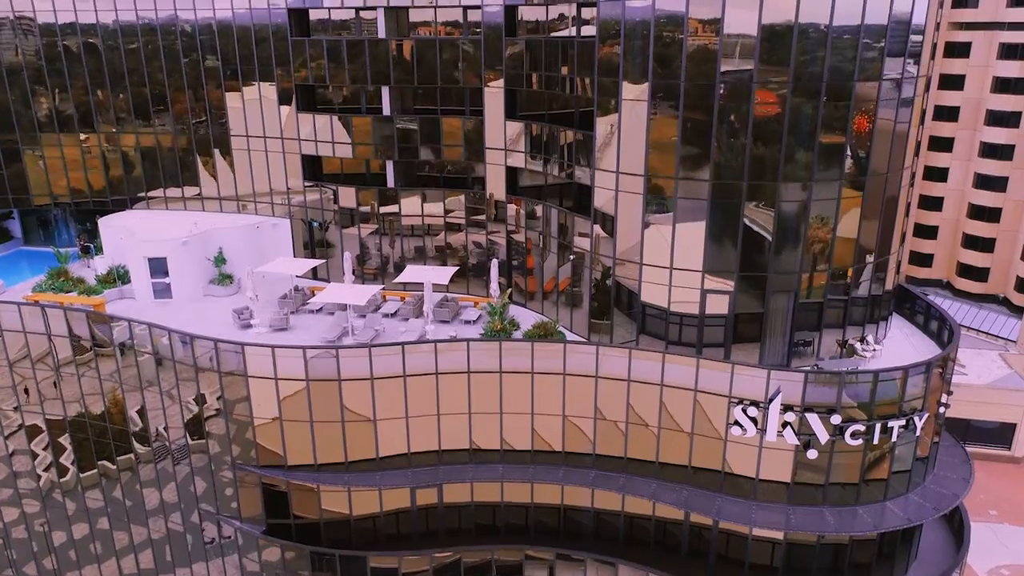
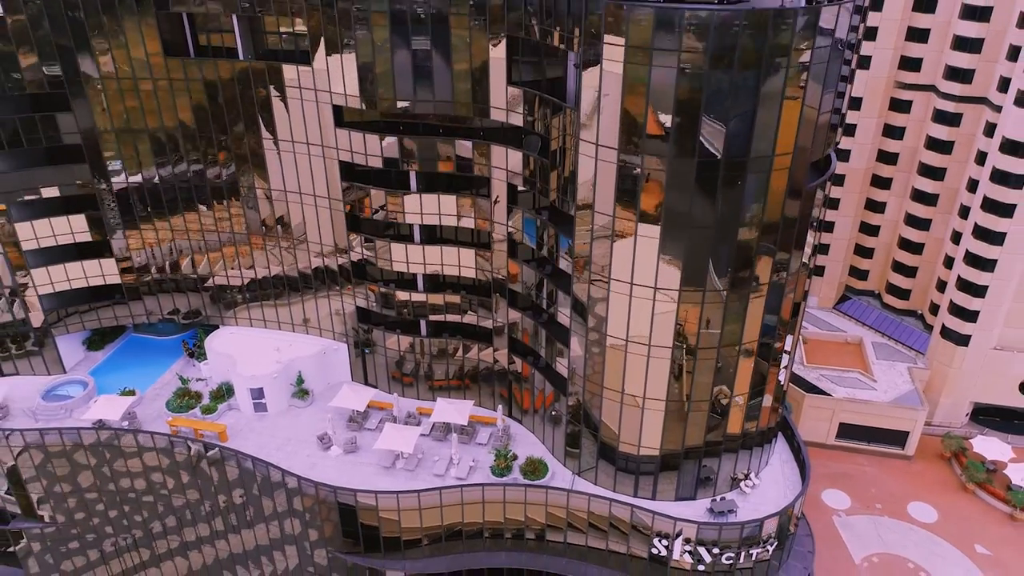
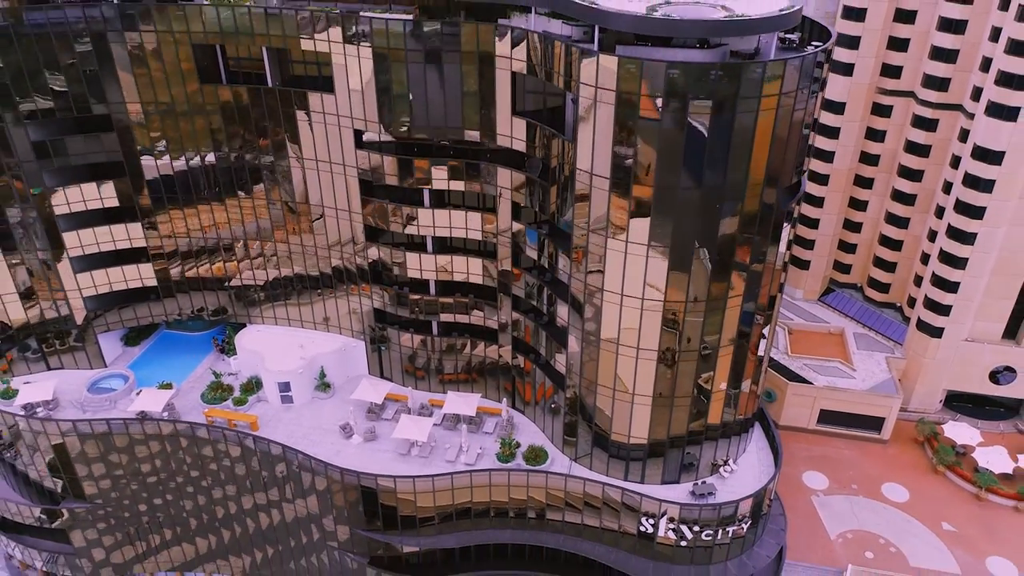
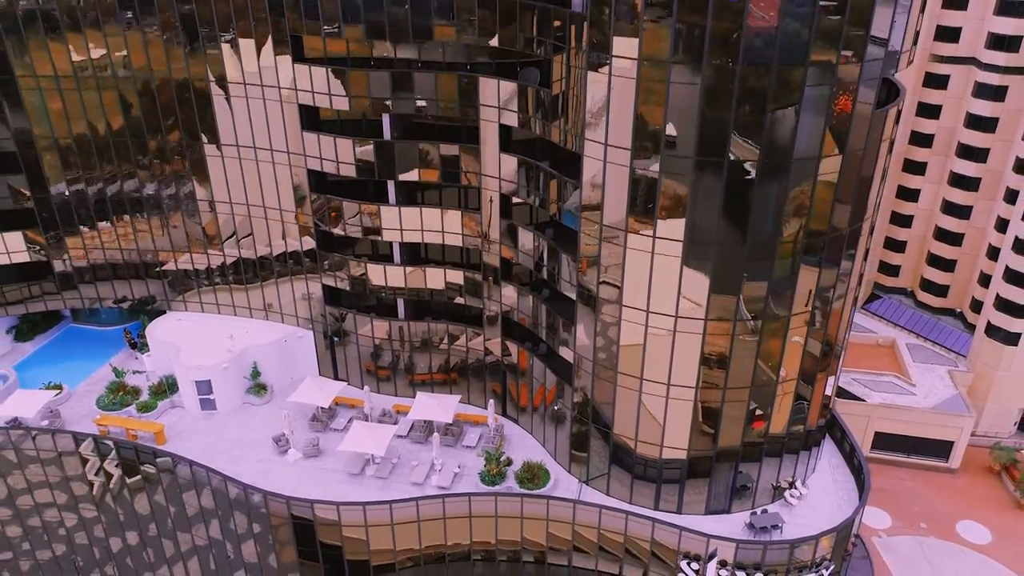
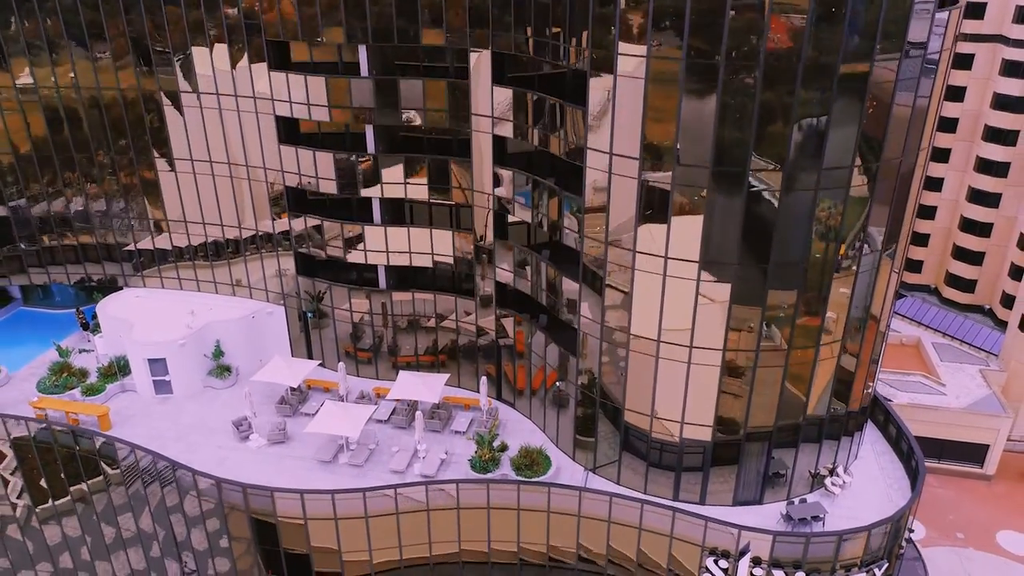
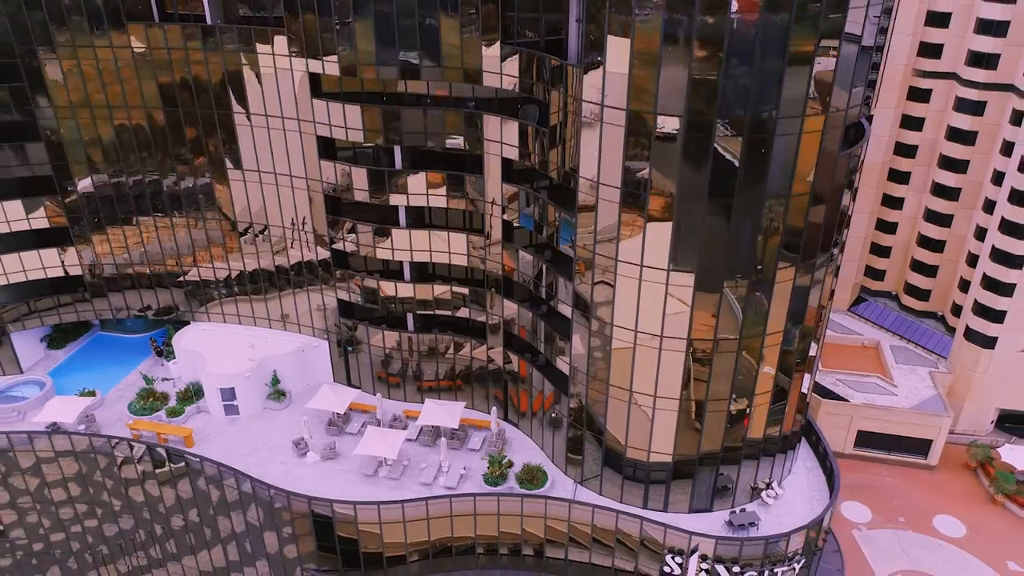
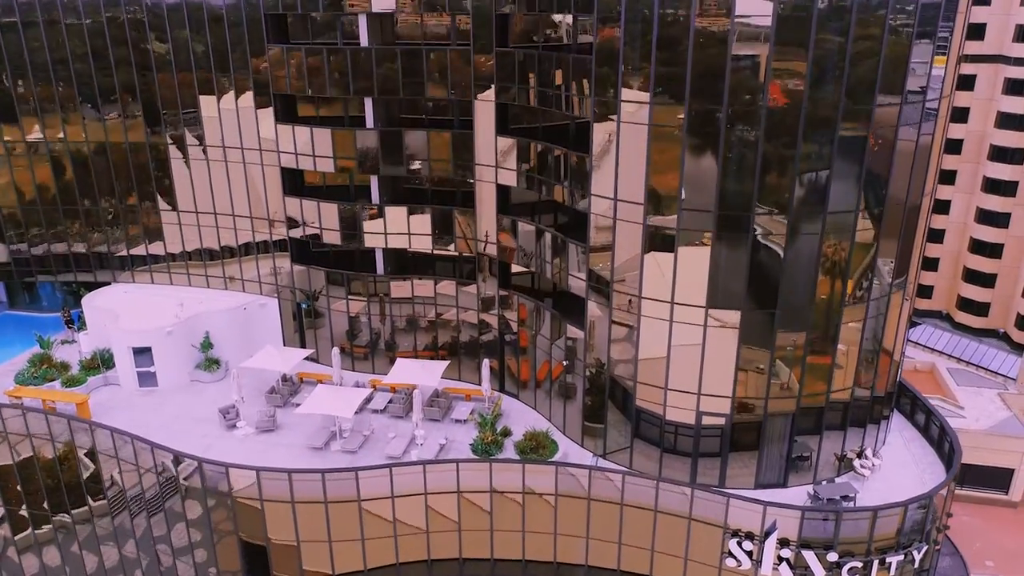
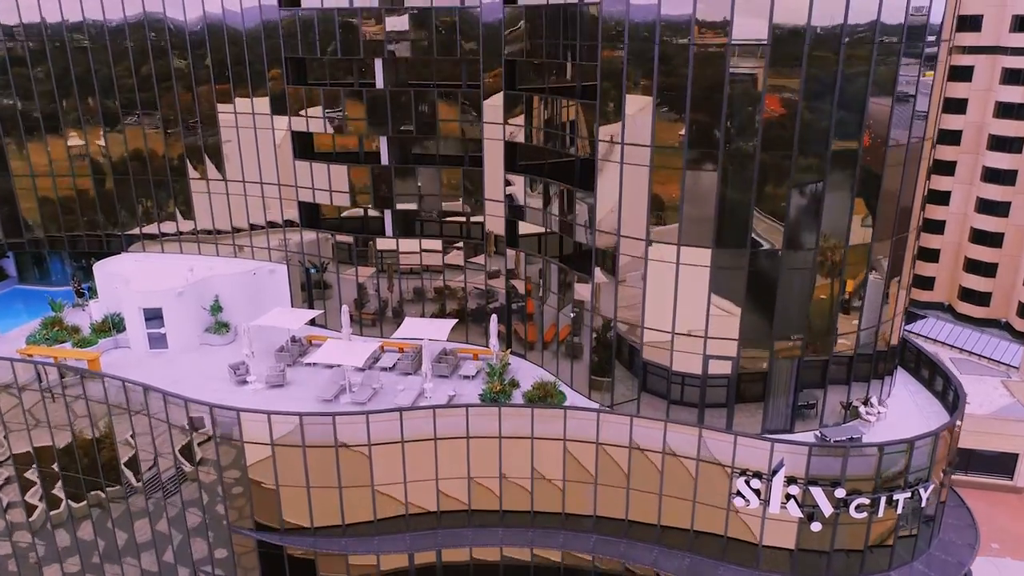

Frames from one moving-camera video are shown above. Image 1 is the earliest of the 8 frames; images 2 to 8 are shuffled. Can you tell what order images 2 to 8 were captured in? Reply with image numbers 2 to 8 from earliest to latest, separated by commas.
8, 7, 5, 4, 6, 2, 3
